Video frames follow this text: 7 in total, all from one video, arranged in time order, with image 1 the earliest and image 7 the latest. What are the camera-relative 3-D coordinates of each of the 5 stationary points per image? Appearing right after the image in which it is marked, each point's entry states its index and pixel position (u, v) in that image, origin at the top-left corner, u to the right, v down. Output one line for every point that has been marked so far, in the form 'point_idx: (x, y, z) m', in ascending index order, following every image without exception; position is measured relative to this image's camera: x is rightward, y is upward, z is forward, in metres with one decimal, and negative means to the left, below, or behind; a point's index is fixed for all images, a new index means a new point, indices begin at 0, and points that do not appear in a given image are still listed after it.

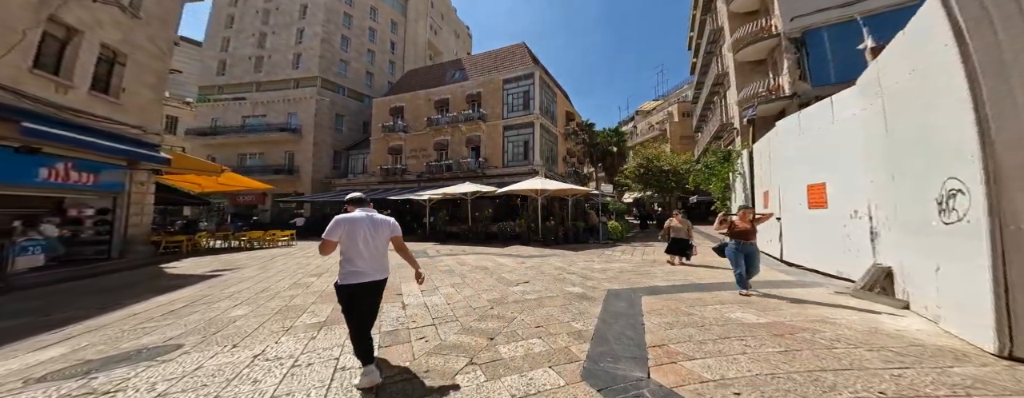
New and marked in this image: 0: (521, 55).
0: (+0.8, +10.4, +19.2) m
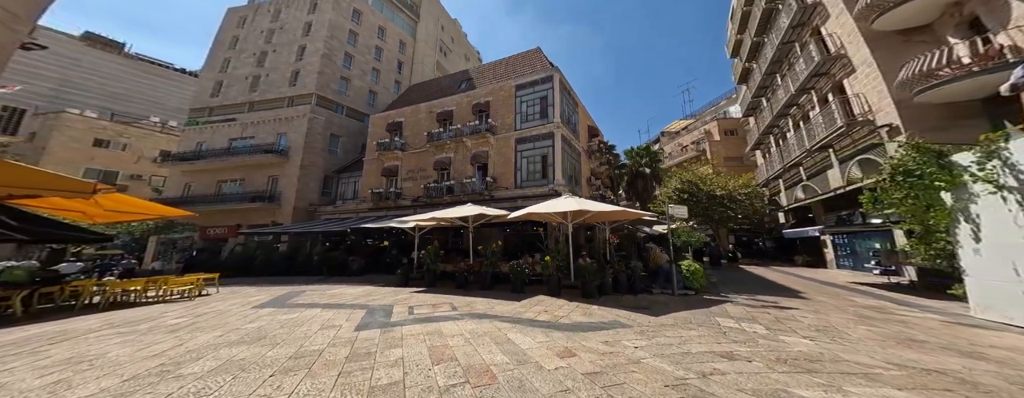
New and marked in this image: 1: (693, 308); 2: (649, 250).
0: (+1.7, +8.7, +16.7) m
1: (+3.8, -2.2, +5.6) m
2: (+4.2, -1.5, +8.1) m
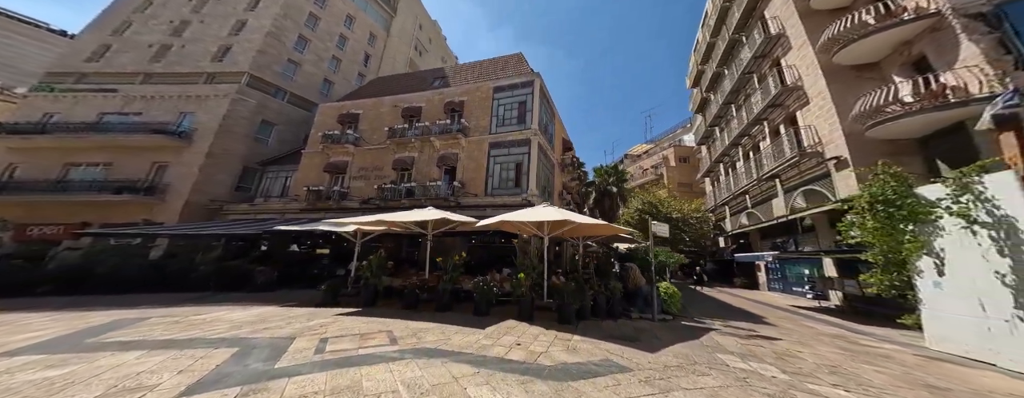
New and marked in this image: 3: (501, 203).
0: (+0.3, +8.0, +16.2) m
1: (+3.2, -2.6, +5.1) m
2: (+3.3, -2.0, +7.6) m
3: (-0.5, -0.2, +12.7) m
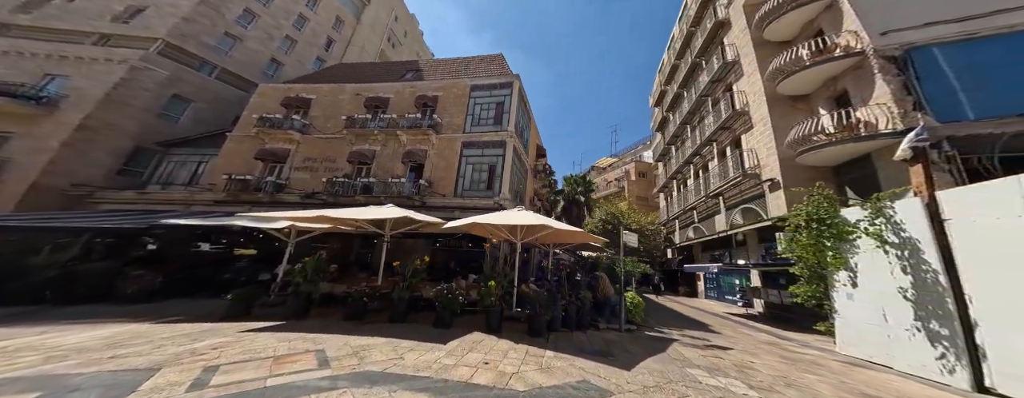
0: (-1.1, +7.8, +15.9) m
1: (+2.6, -2.8, +5.1) m
2: (+2.5, -2.3, +7.7) m
3: (-1.9, -0.3, +12.2) m
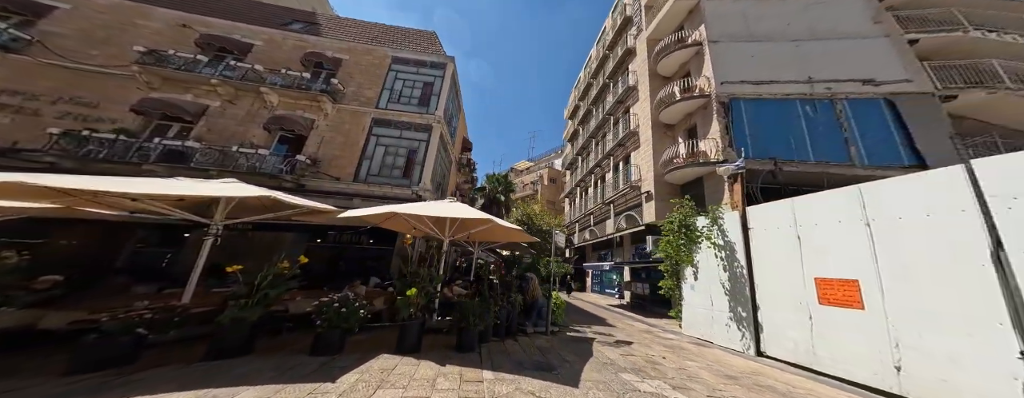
0: (-4.9, +8.2, +14.1) m
1: (+1.3, -2.9, +5.1) m
2: (+0.4, -2.3, +7.5) m
3: (-5.1, +0.1, +10.3) m
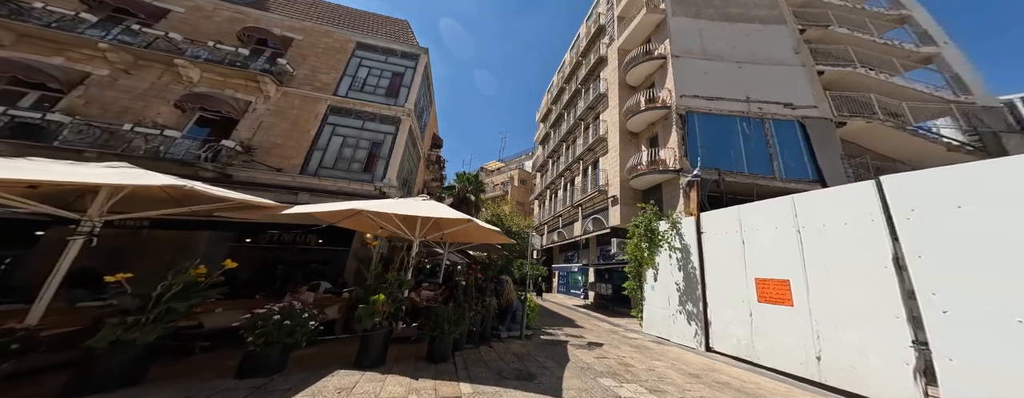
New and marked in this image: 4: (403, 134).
0: (-6.0, +8.4, +13.3) m
1: (+0.9, -3.0, +5.0) m
2: (-0.3, -2.3, +7.3) m
3: (-6.0, +0.3, +9.5) m
4: (-4.5, +2.5, +11.0) m
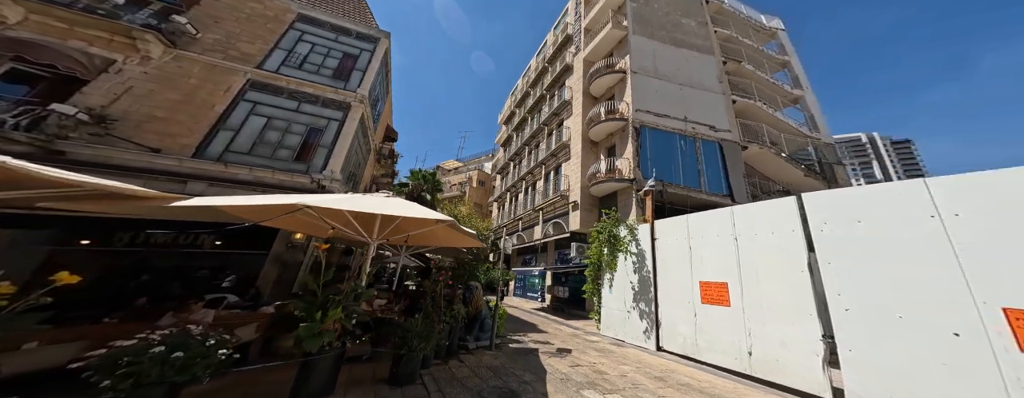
0: (-7.2, +8.6, +11.9) m
1: (+0.5, -3.0, +4.7) m
2: (-1.1, -2.3, +6.8) m
3: (-6.9, +0.5, +8.1) m
4: (-5.6, +2.7, +9.8) m
